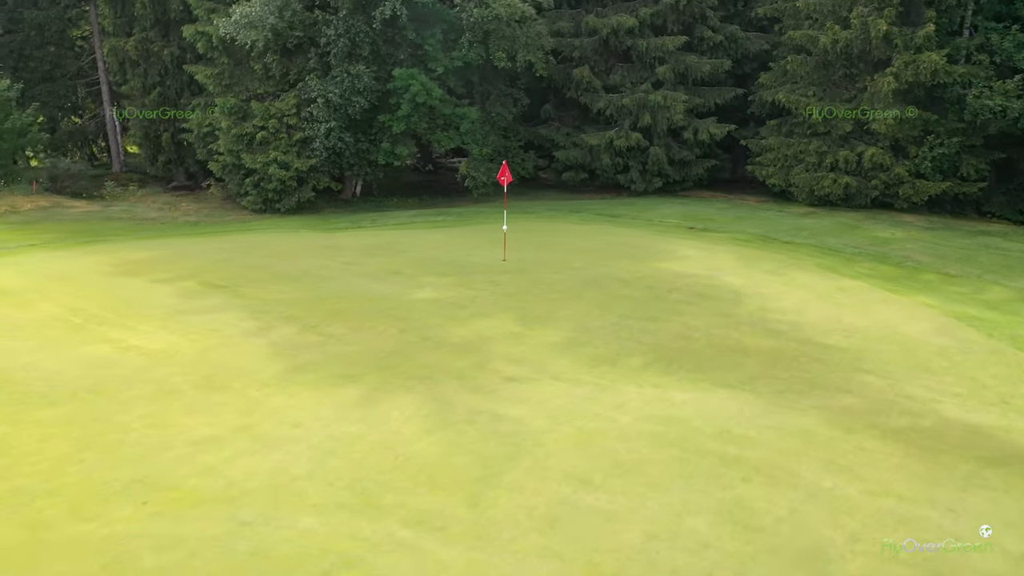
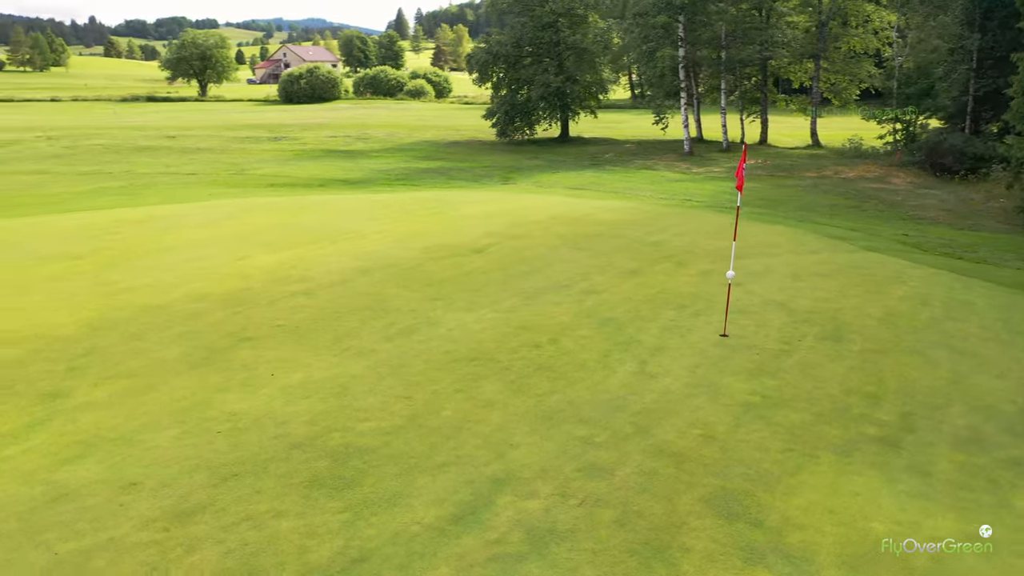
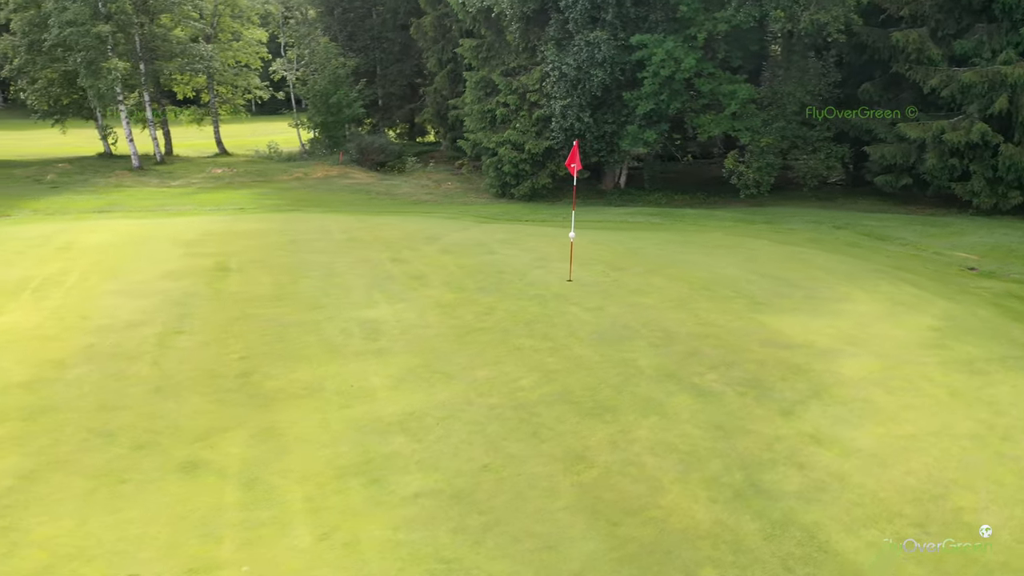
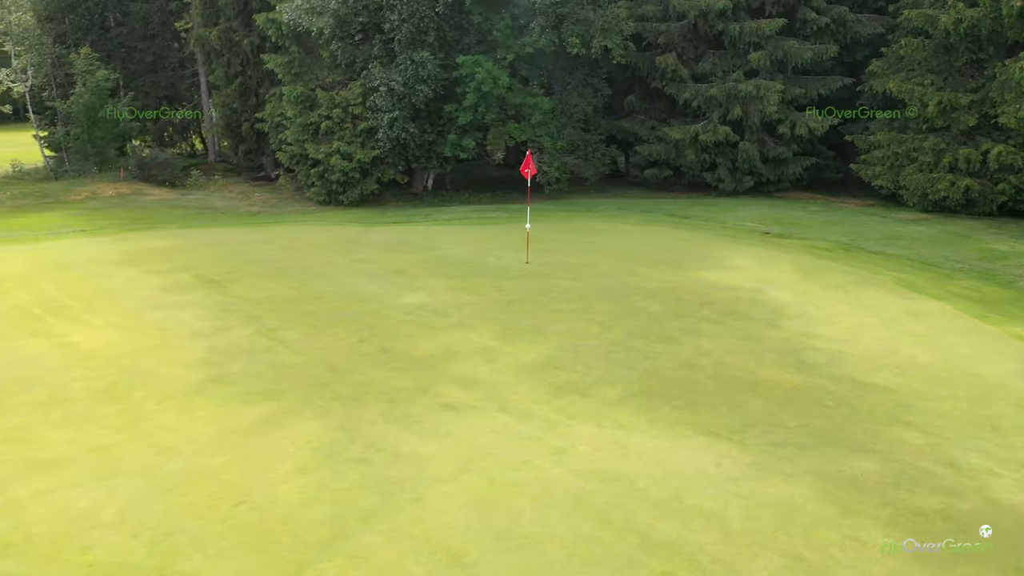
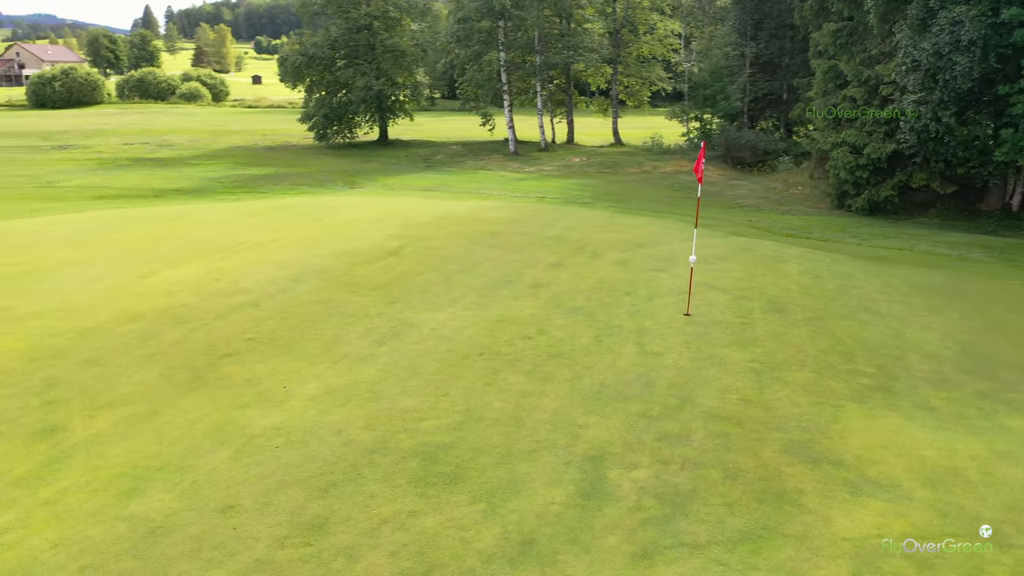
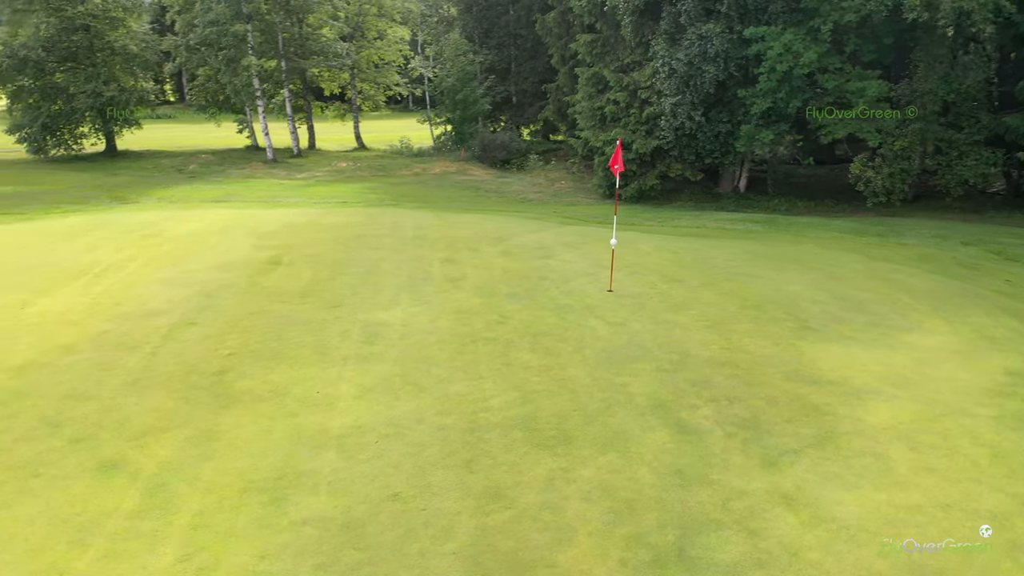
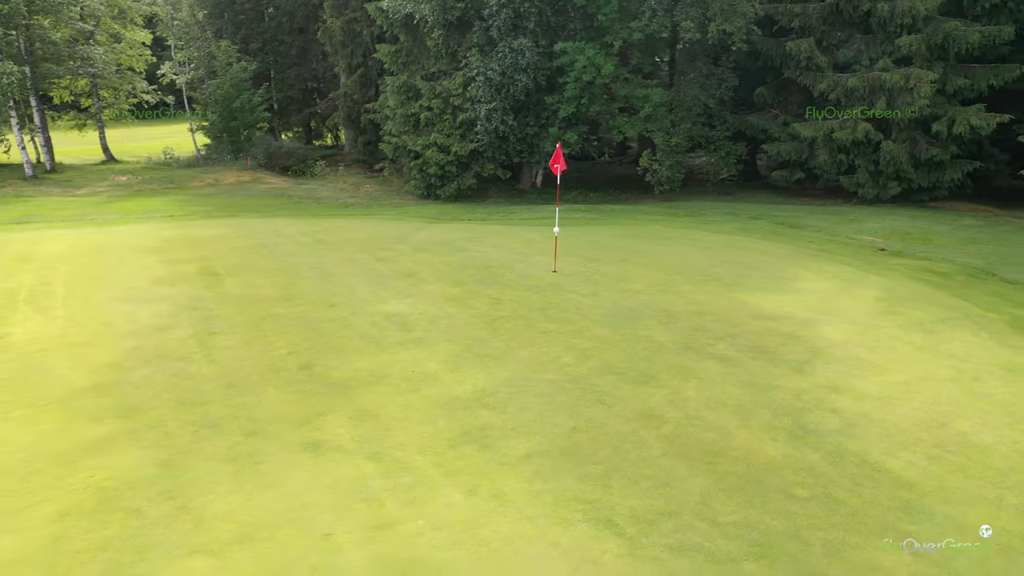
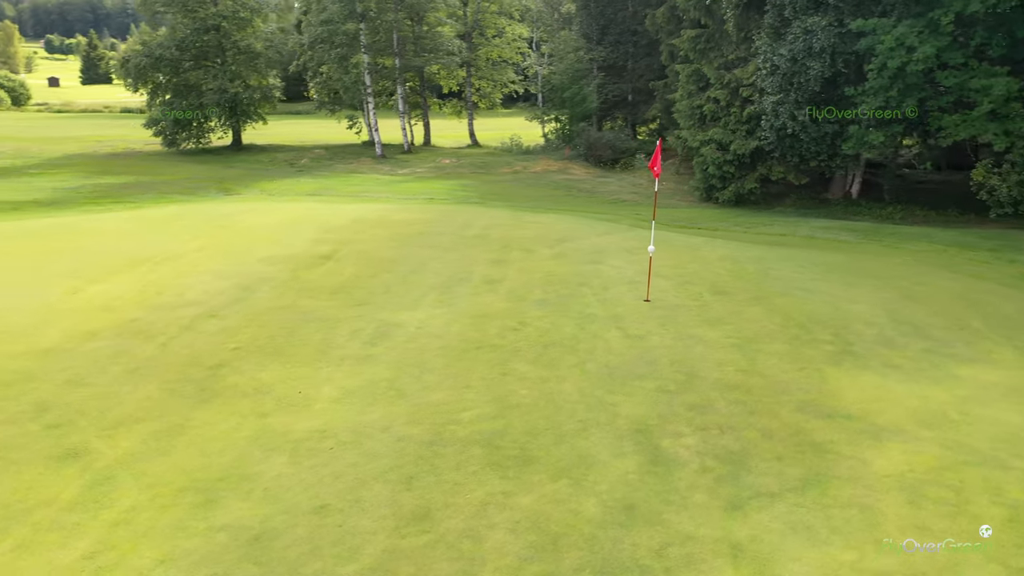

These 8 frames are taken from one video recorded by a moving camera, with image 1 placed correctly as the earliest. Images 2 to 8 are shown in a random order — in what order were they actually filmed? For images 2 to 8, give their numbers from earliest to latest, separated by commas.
4, 7, 3, 6, 8, 5, 2
